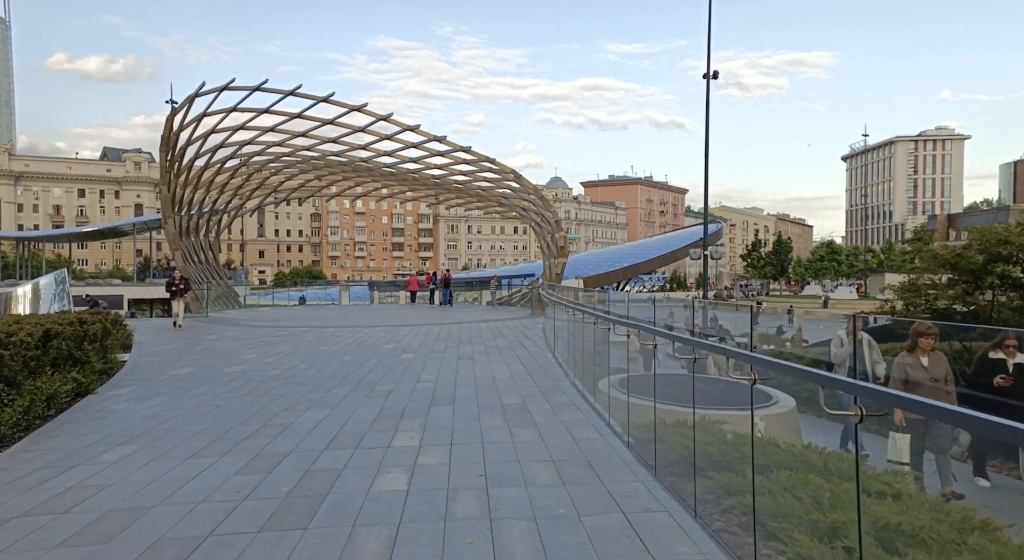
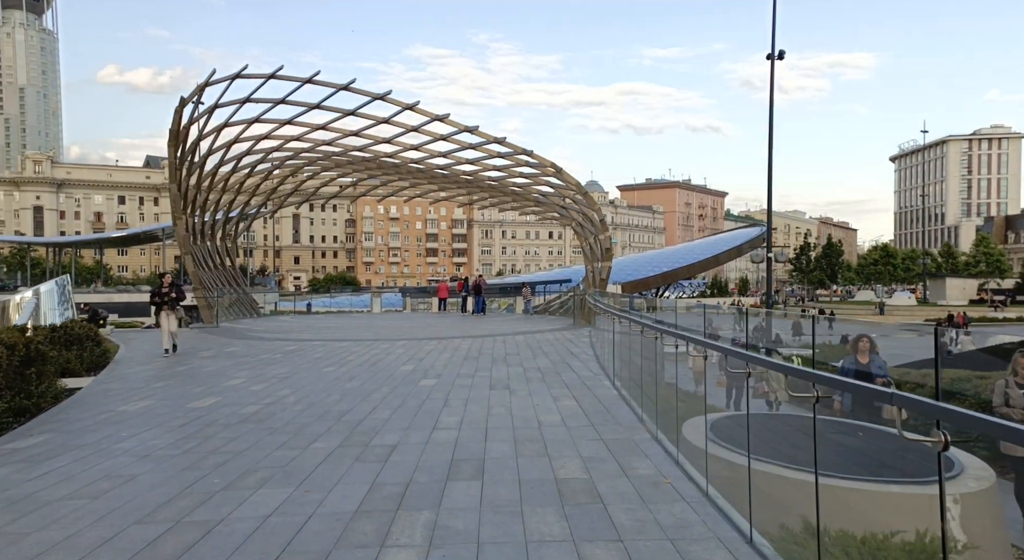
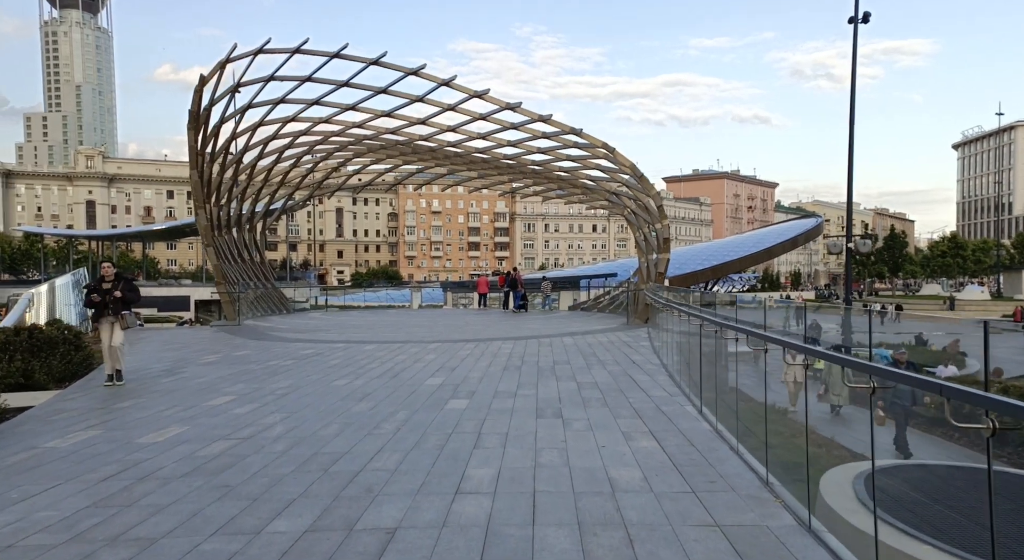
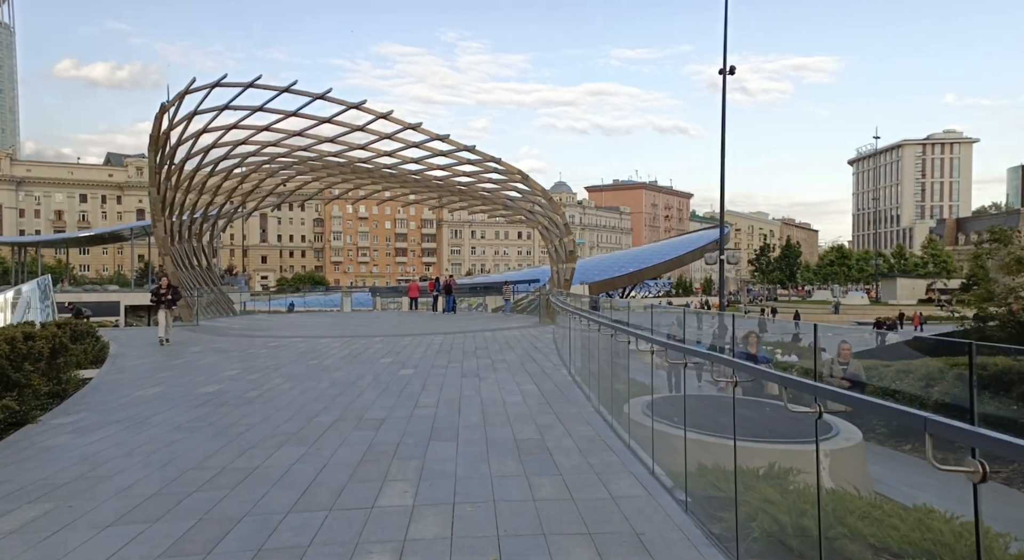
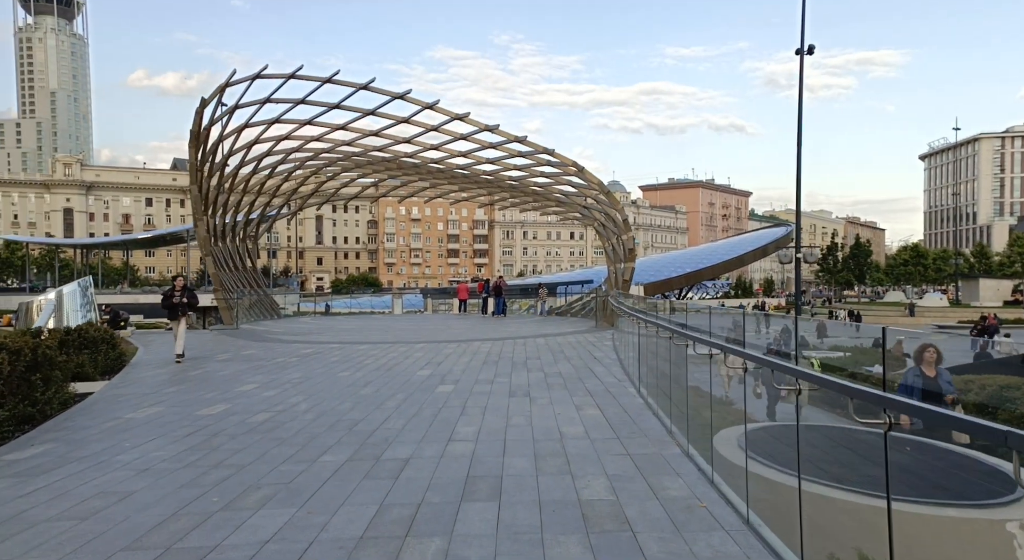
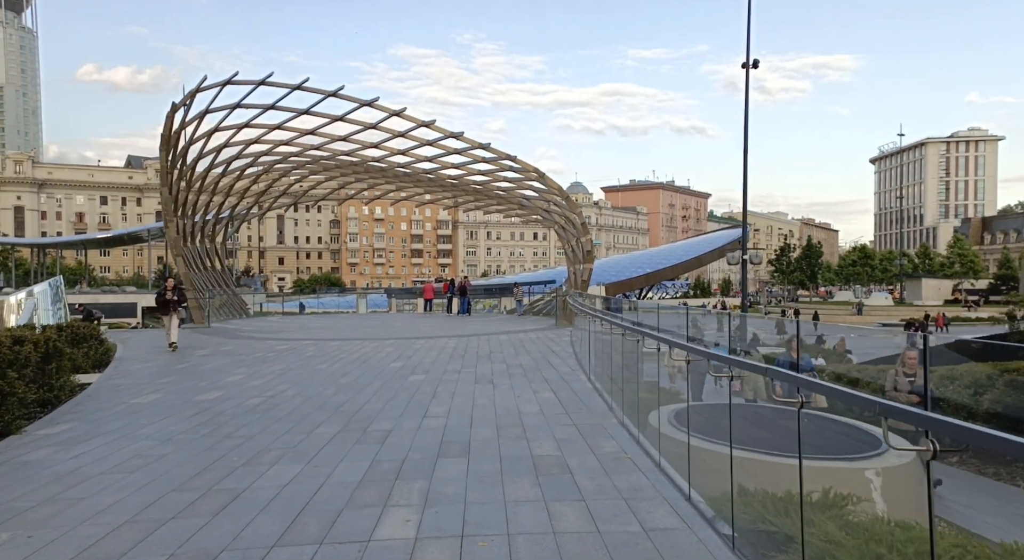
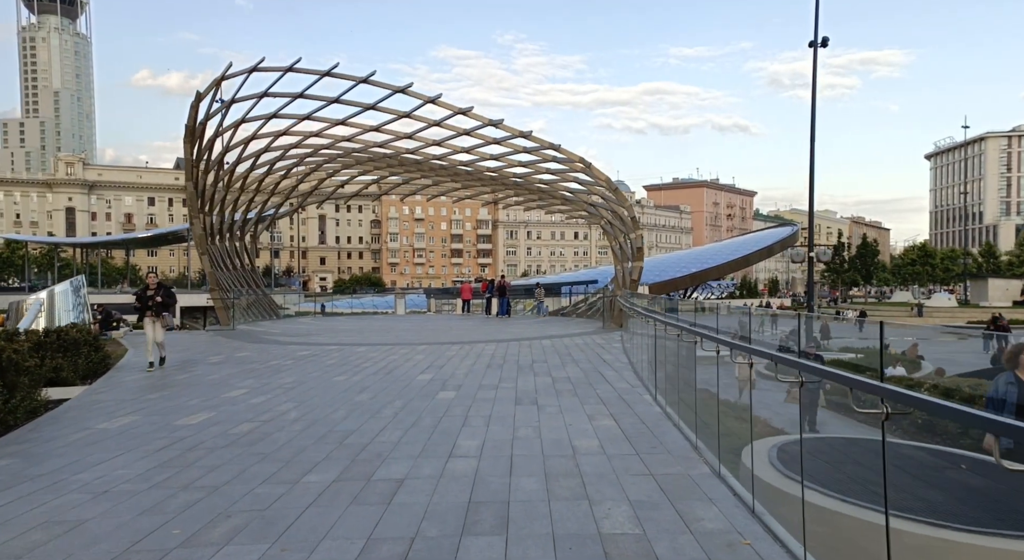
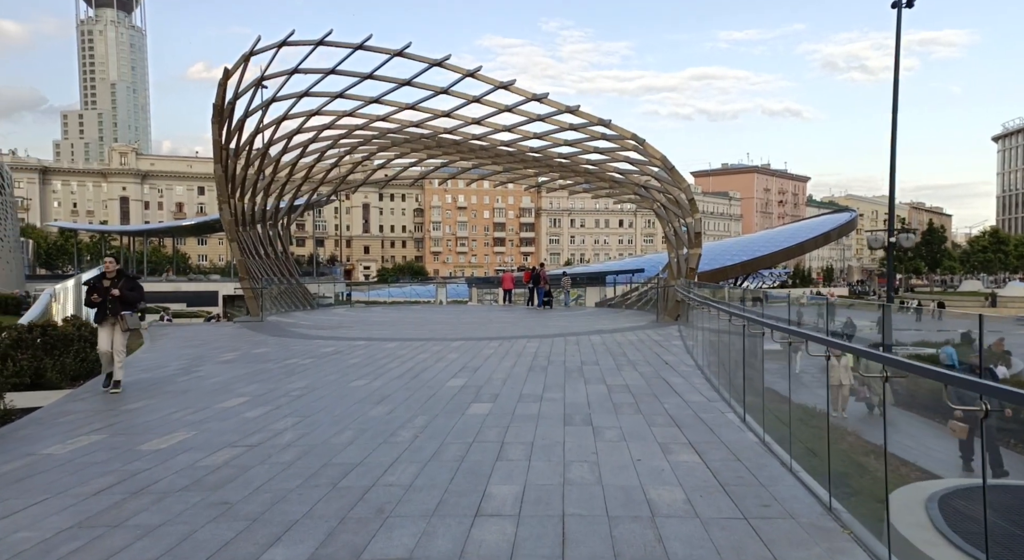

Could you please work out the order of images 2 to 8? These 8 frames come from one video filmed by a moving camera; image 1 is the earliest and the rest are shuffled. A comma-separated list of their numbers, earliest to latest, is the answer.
4, 6, 2, 5, 7, 3, 8
